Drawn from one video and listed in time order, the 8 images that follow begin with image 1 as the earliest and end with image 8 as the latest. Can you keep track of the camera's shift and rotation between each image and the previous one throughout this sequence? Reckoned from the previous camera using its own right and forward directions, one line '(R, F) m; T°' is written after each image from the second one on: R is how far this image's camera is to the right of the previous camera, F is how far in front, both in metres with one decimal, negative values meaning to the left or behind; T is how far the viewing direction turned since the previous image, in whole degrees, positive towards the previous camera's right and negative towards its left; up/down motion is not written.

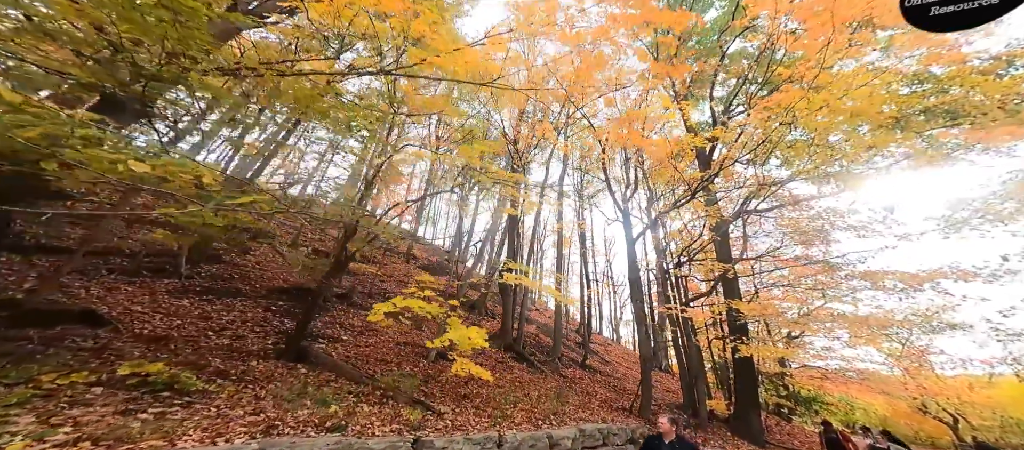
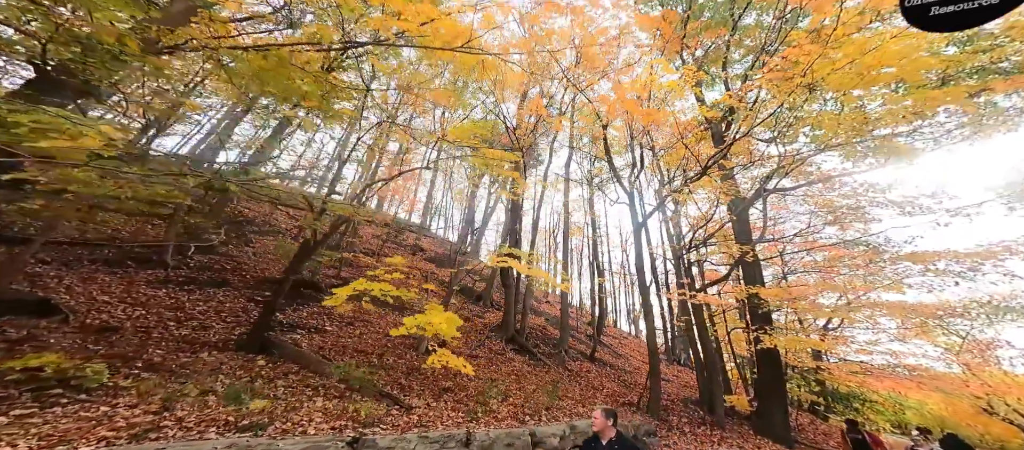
(+0.7, +0.6) m; -4°
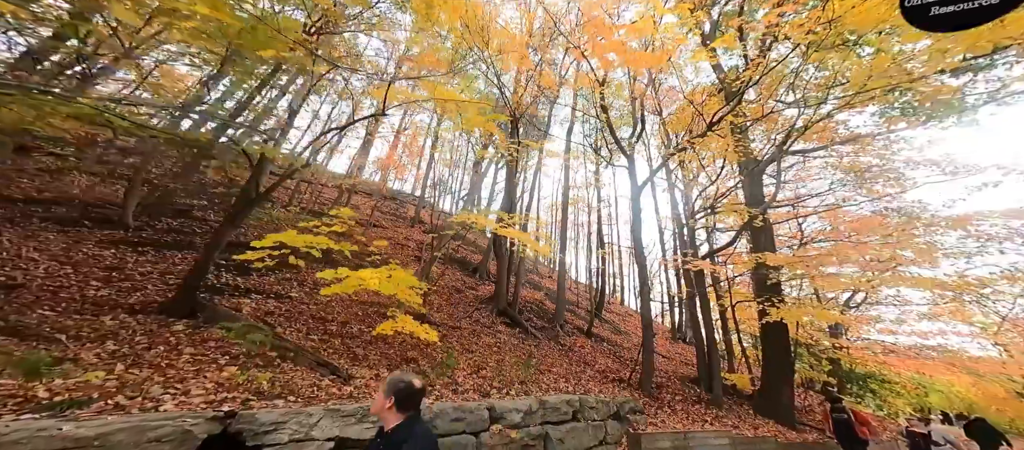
(+0.8, +0.7) m; -2°
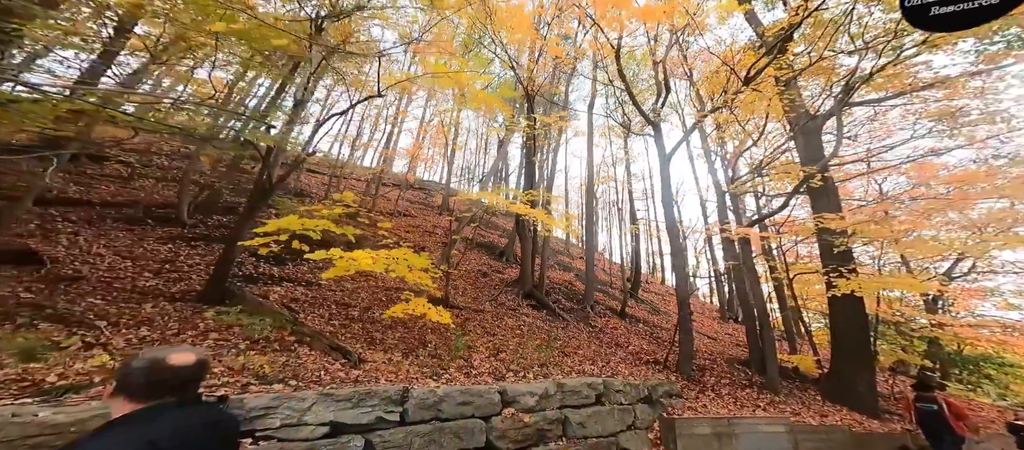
(+0.4, +0.3) m; -6°
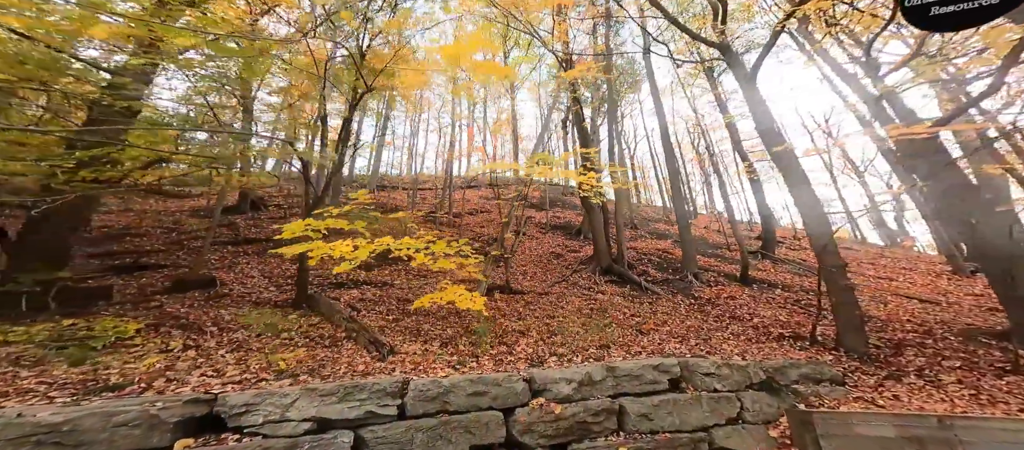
(+1.0, +0.8) m; -18°
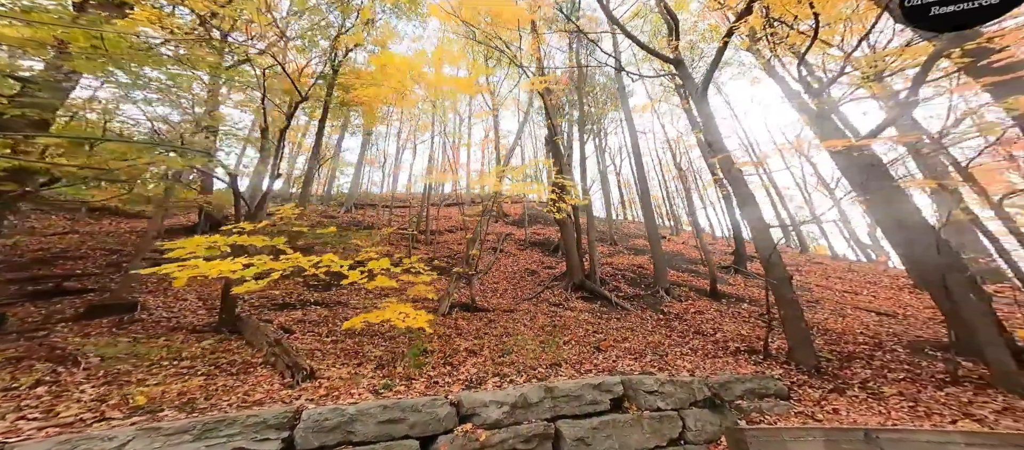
(+0.6, +0.1) m; +1°
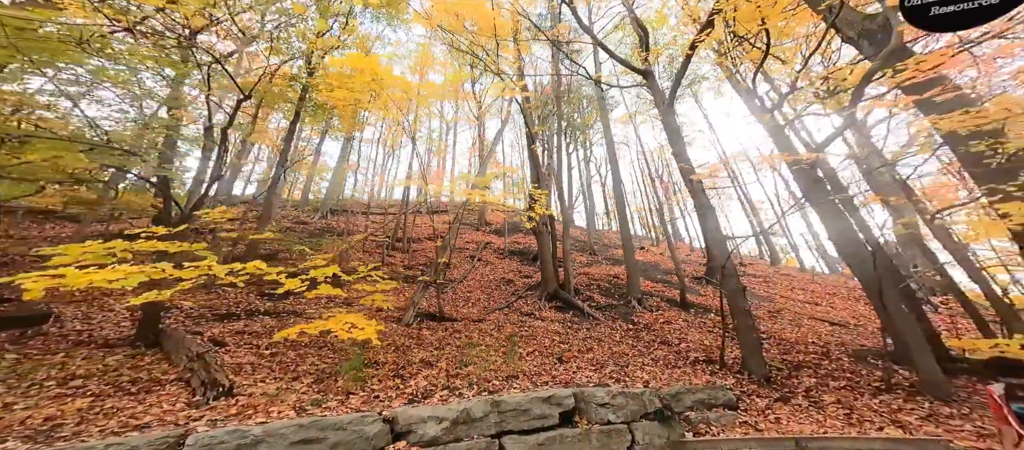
(+0.4, +0.1) m; +2°
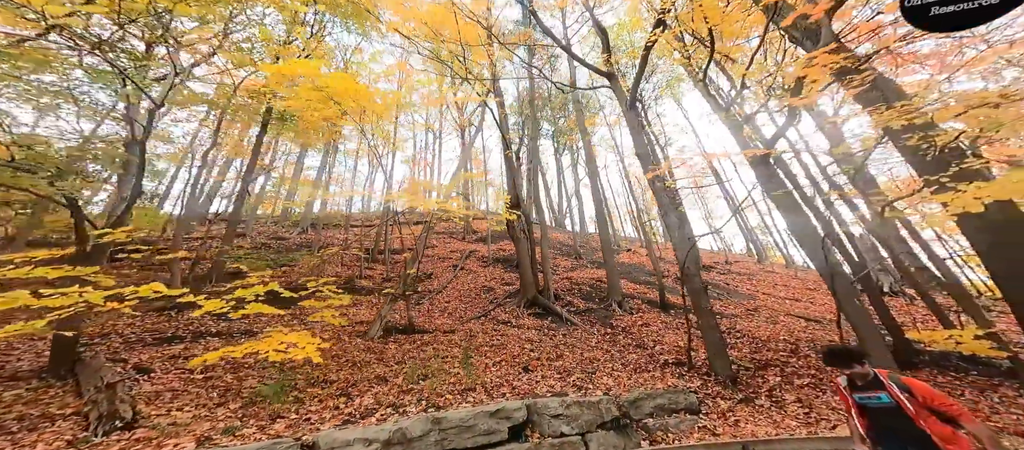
(+0.6, +0.1) m; +1°
